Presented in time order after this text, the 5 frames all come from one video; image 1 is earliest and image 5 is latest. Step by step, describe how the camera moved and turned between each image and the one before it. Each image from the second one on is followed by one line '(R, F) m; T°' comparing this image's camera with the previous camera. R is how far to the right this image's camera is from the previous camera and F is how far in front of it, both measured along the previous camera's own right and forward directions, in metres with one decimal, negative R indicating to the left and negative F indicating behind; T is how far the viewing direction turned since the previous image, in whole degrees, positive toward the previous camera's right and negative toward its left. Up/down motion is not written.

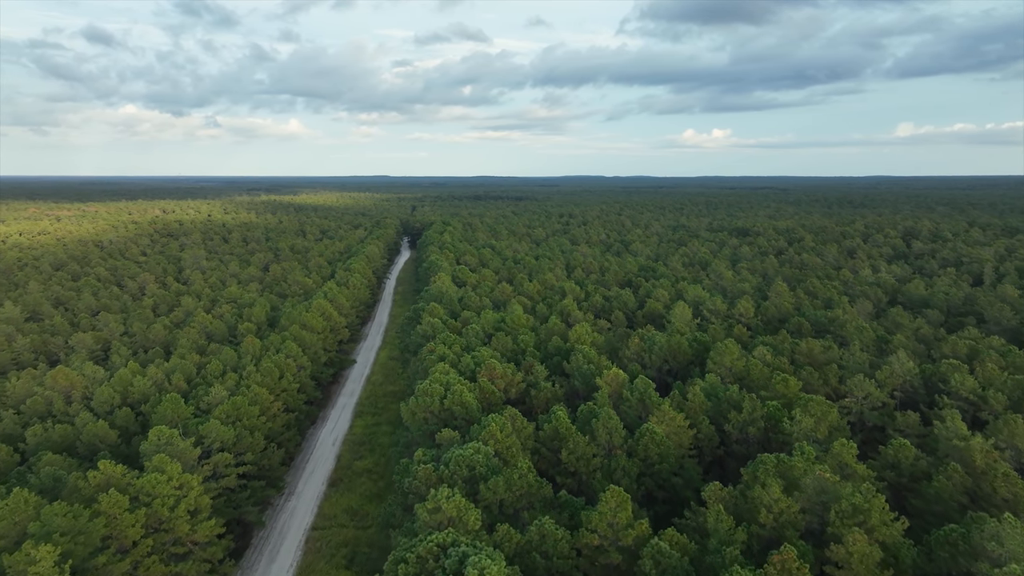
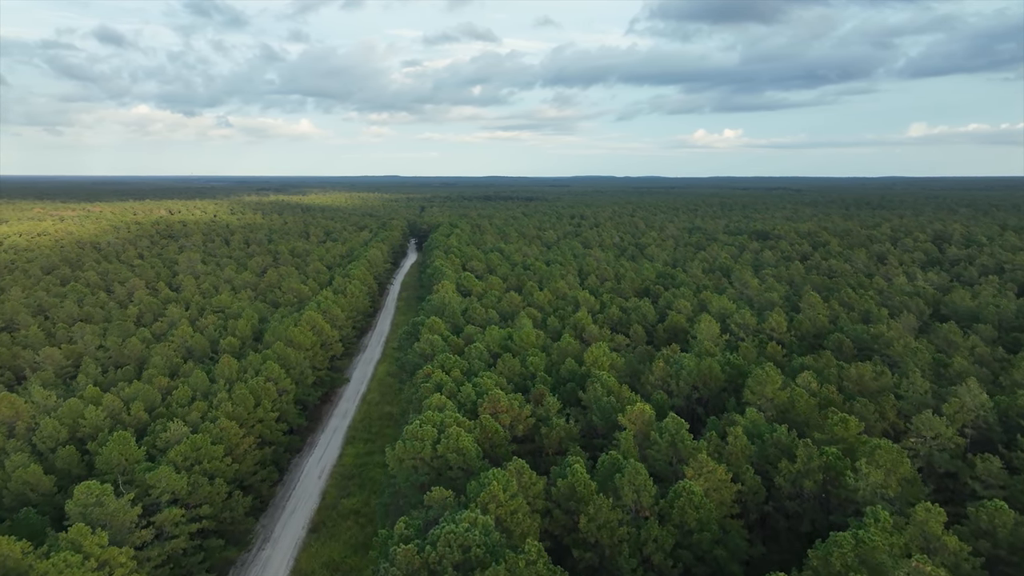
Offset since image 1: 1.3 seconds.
(+0.1, +5.4) m; -1°
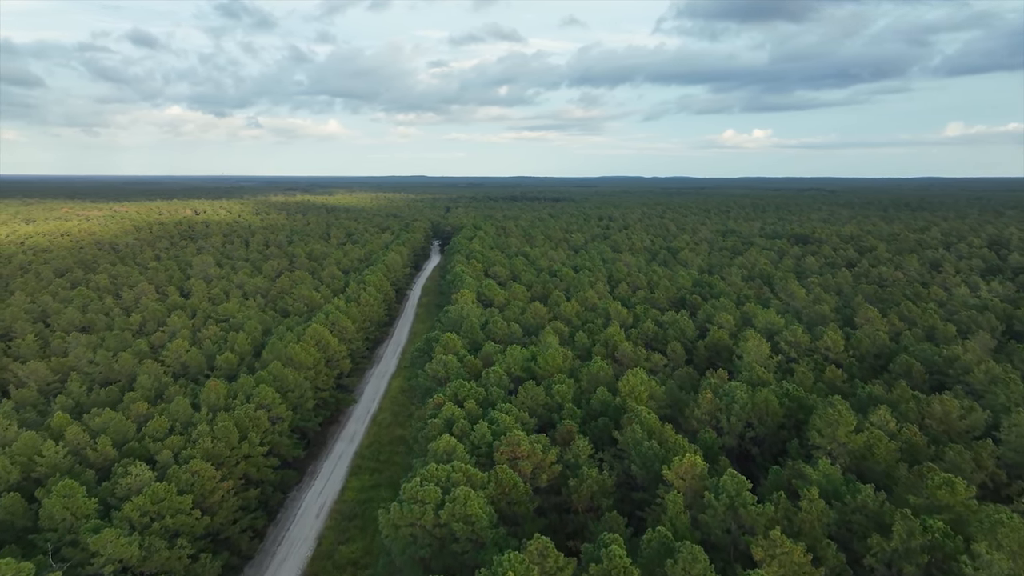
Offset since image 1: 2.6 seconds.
(+0.1, +5.3) m; -2°
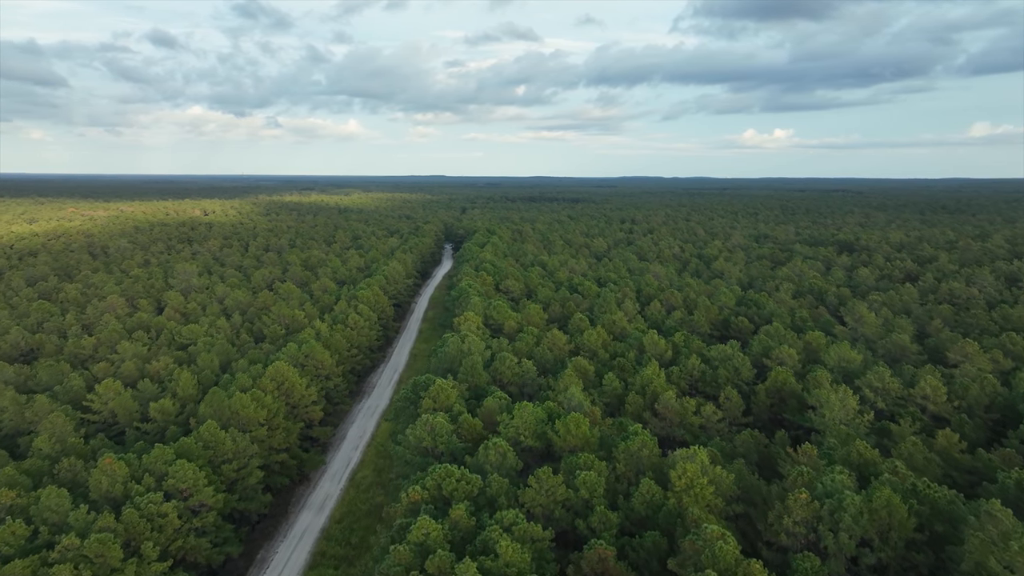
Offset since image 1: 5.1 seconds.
(+0.3, +10.5) m; -1°
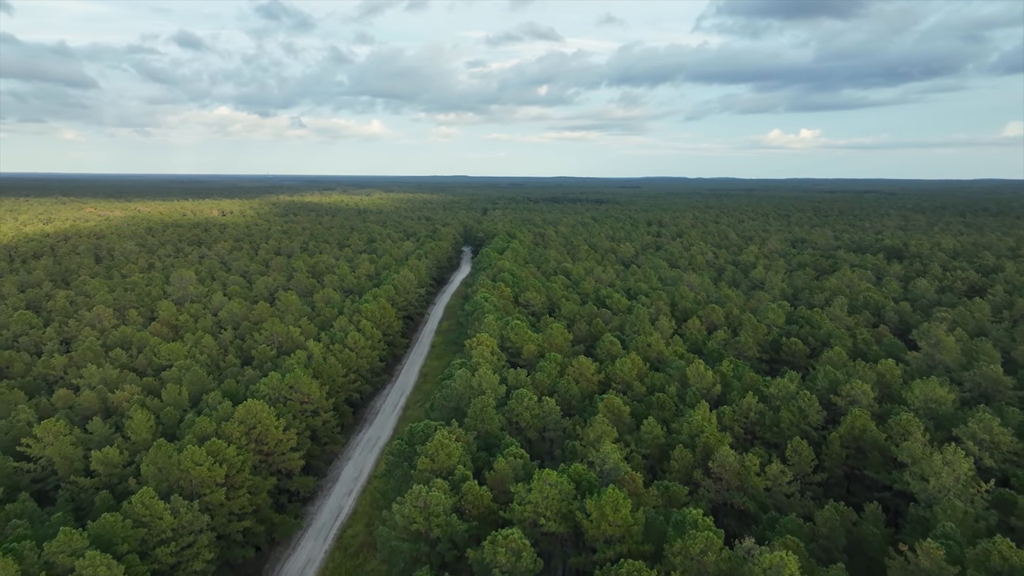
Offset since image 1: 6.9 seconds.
(+0.1, +7.1) m; -2°
